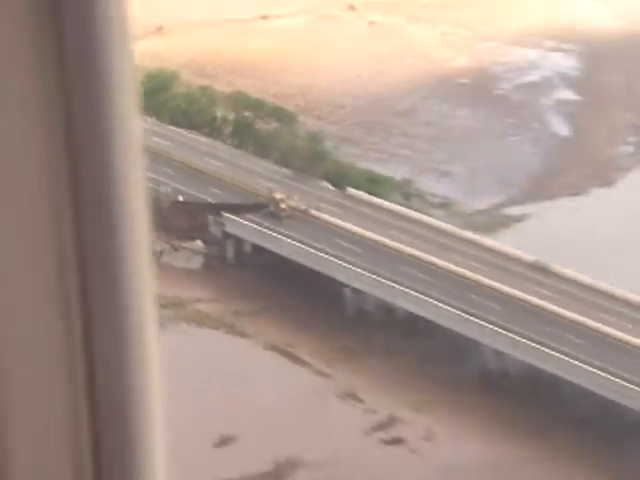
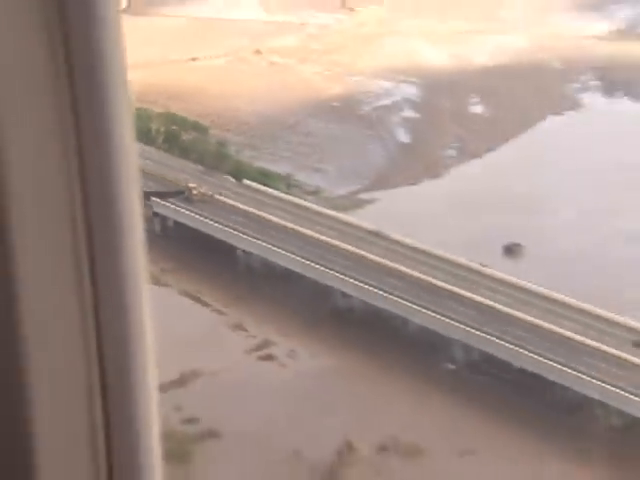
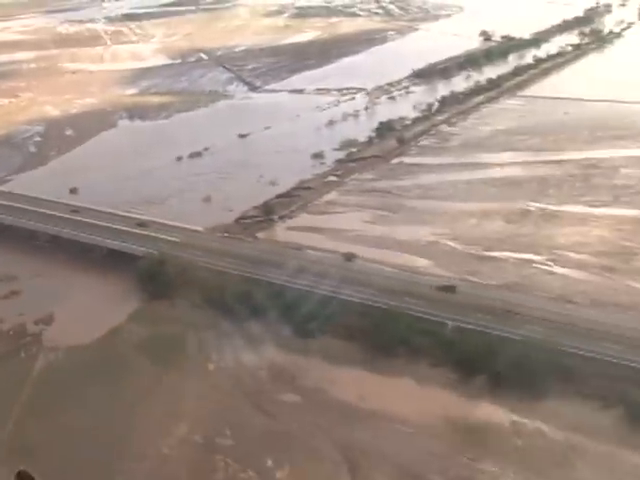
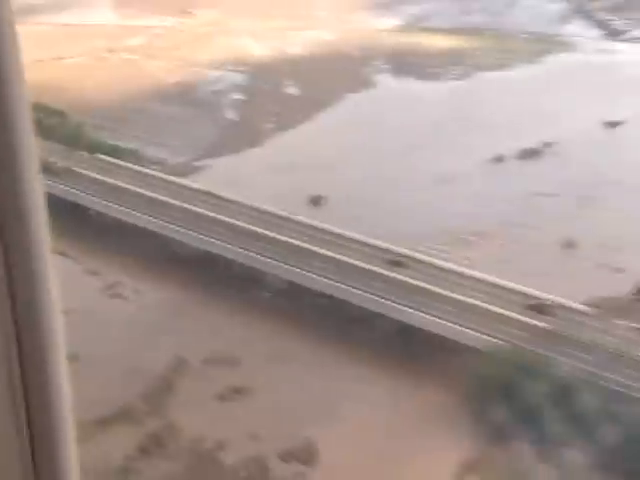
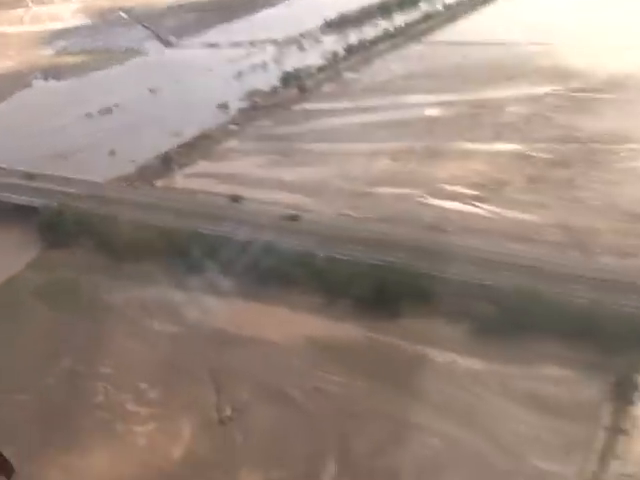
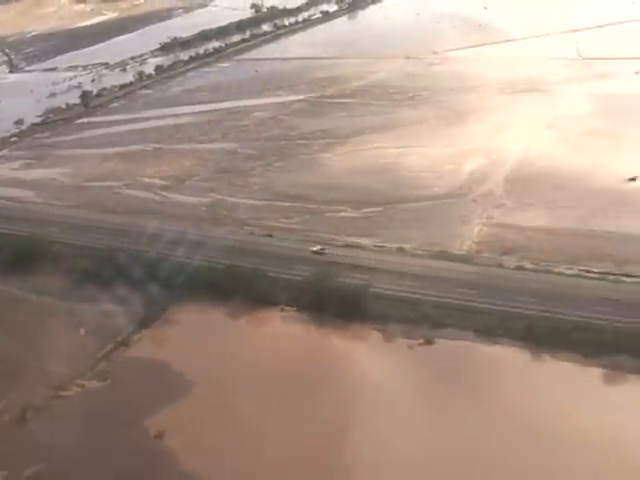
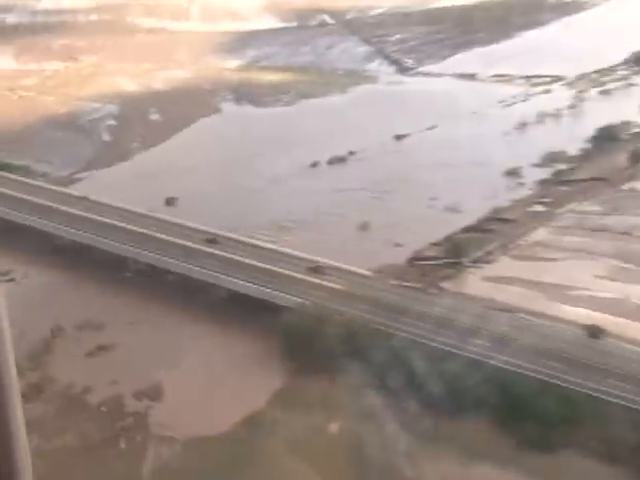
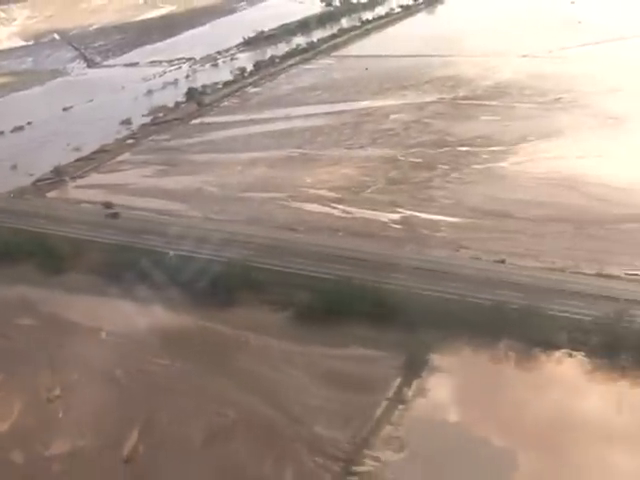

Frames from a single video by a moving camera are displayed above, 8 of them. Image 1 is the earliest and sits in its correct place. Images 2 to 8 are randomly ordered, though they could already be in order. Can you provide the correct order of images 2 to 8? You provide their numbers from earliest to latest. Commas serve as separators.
2, 4, 7, 3, 5, 8, 6
